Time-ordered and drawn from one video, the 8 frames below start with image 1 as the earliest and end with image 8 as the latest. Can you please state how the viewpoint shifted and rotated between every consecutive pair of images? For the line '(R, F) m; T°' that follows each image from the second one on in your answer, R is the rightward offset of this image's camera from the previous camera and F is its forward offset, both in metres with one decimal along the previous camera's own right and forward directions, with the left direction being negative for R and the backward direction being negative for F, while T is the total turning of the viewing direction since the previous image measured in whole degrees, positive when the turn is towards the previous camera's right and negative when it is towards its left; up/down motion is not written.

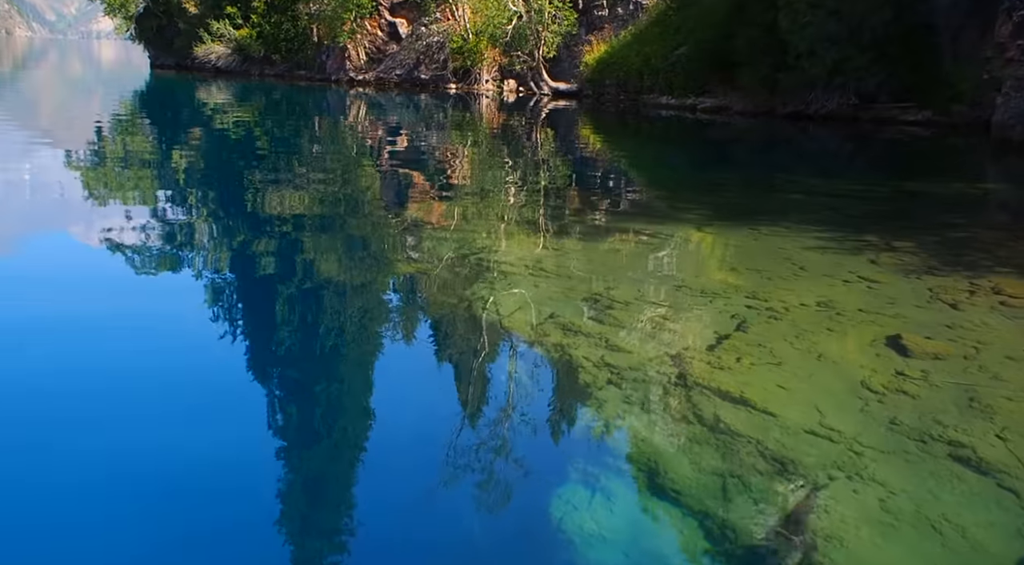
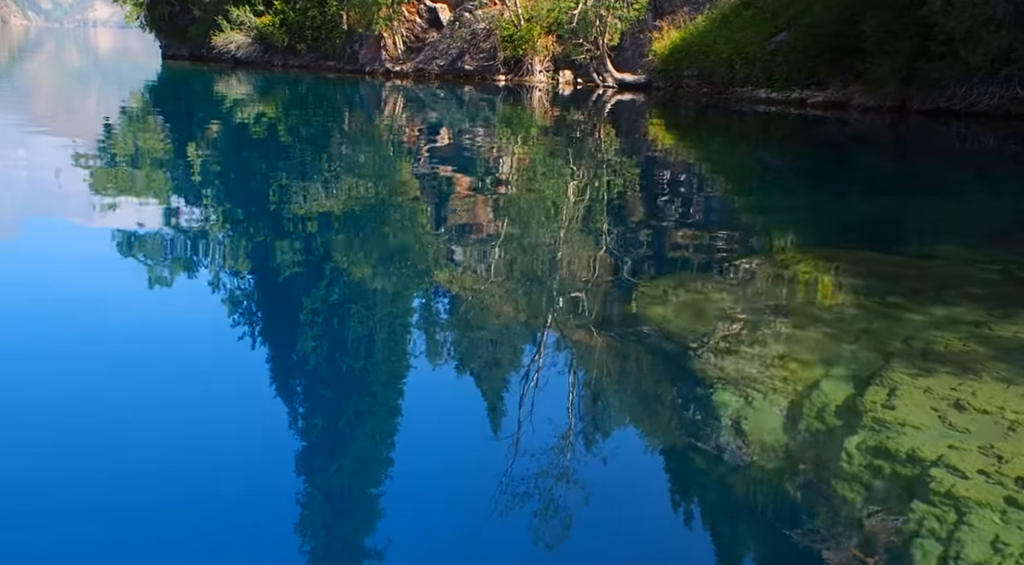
(-0.8, +1.8) m; -1°
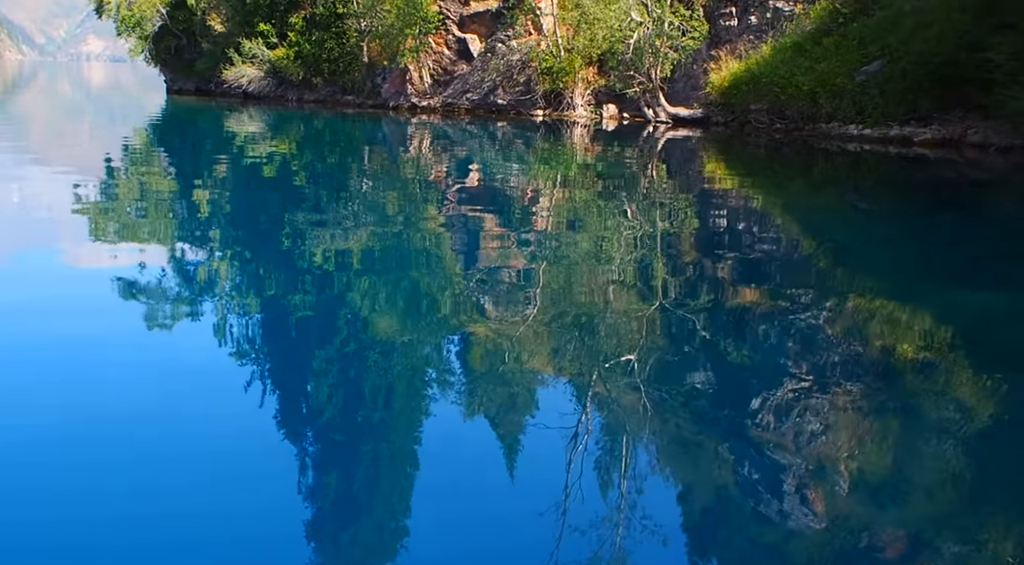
(-0.7, +1.4) m; 0°
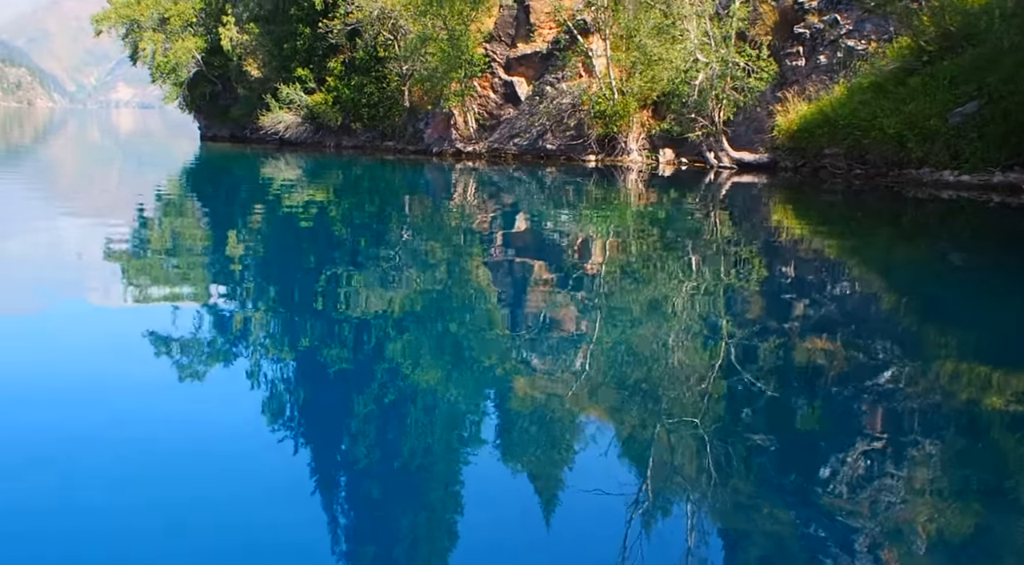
(-0.4, +0.8) m; -1°
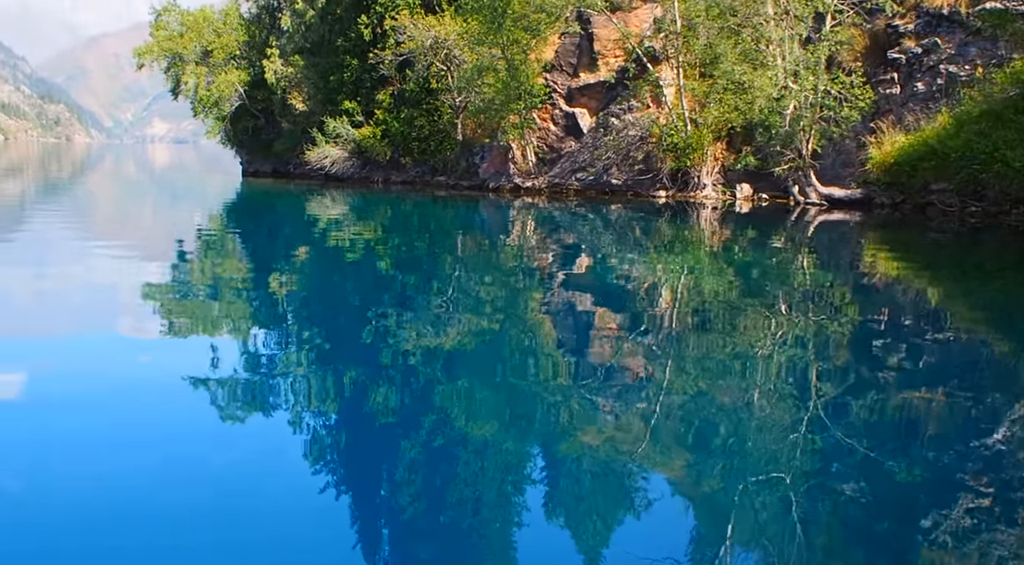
(-0.5, +0.9) m; -2°
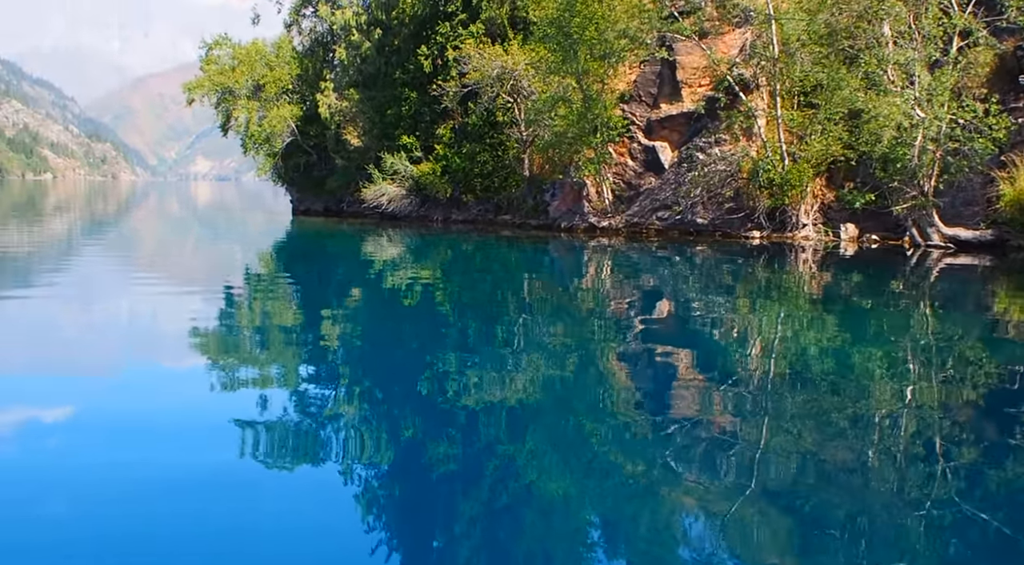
(-0.5, +1.1) m; -2°
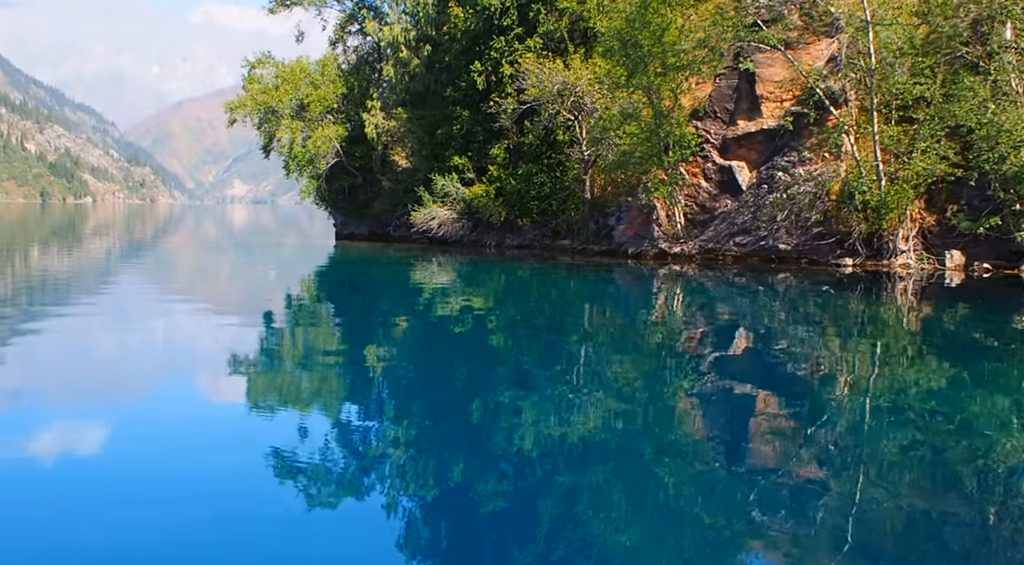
(-0.4, +1.0) m; -2°
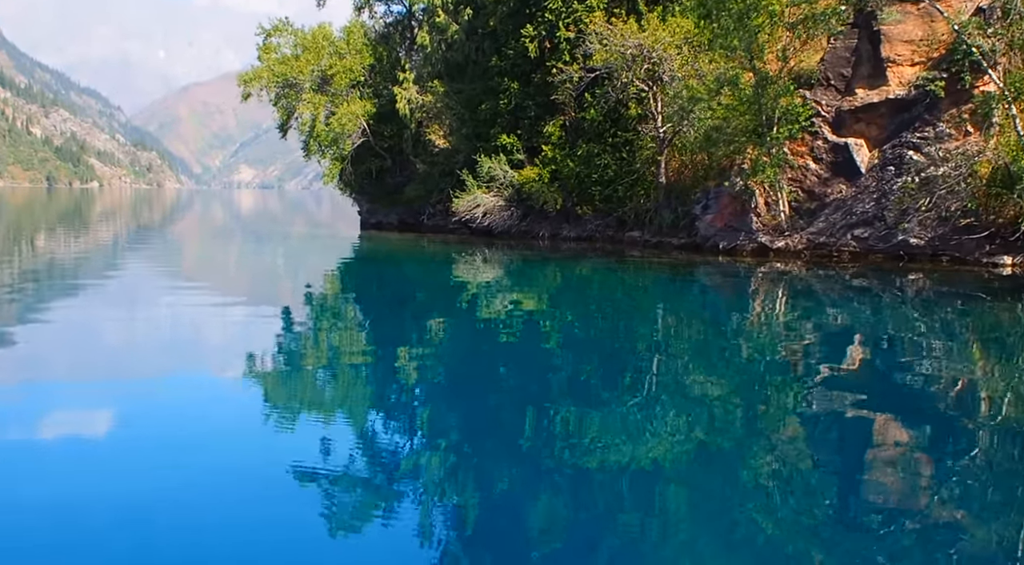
(-0.7, +2.1) m; 0°
